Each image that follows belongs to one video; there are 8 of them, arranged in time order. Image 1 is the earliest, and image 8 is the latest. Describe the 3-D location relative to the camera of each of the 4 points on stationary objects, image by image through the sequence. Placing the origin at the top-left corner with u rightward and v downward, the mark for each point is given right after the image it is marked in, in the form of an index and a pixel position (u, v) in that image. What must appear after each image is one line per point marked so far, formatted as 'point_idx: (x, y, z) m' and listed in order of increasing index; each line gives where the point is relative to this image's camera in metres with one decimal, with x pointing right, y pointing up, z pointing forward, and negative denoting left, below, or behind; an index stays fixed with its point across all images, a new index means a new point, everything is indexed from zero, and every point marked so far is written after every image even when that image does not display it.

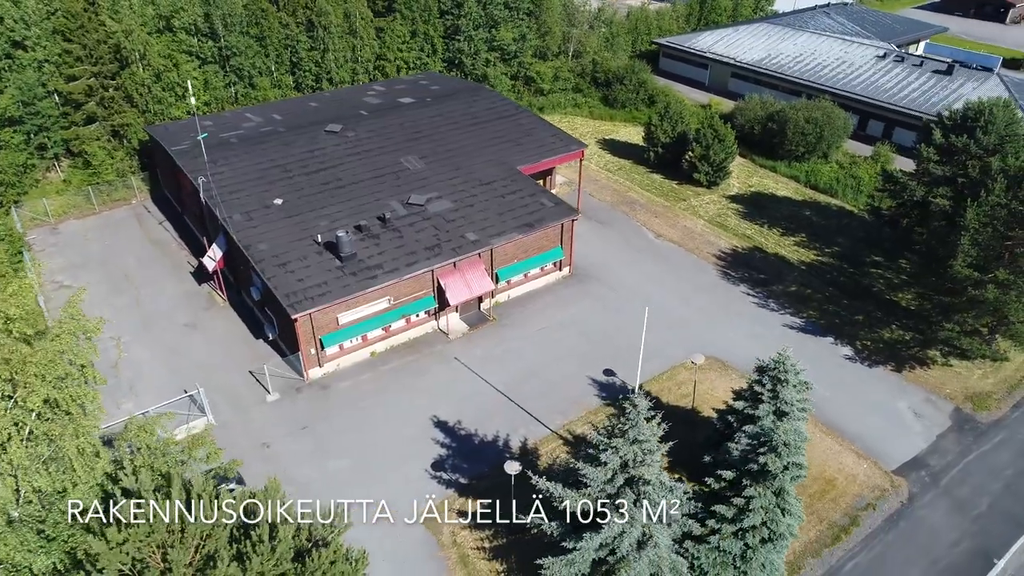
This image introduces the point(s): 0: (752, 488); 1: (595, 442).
0: (+6.3, -5.2, +18.7) m
1: (+2.3, -4.0, +18.7) m
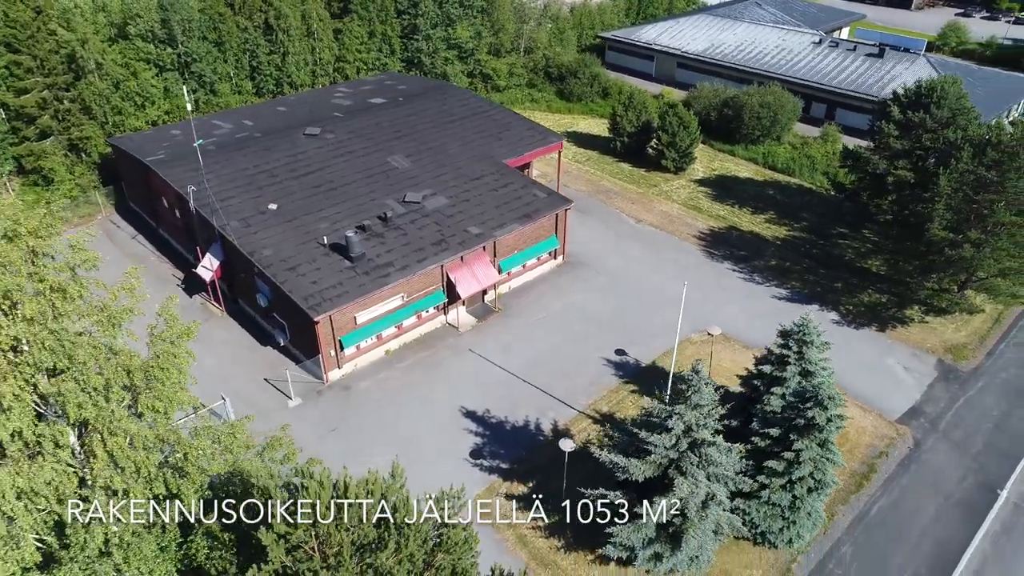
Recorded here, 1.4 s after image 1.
0: (+8.1, -4.3, +20.1) m
1: (+4.0, -3.4, +19.7) m
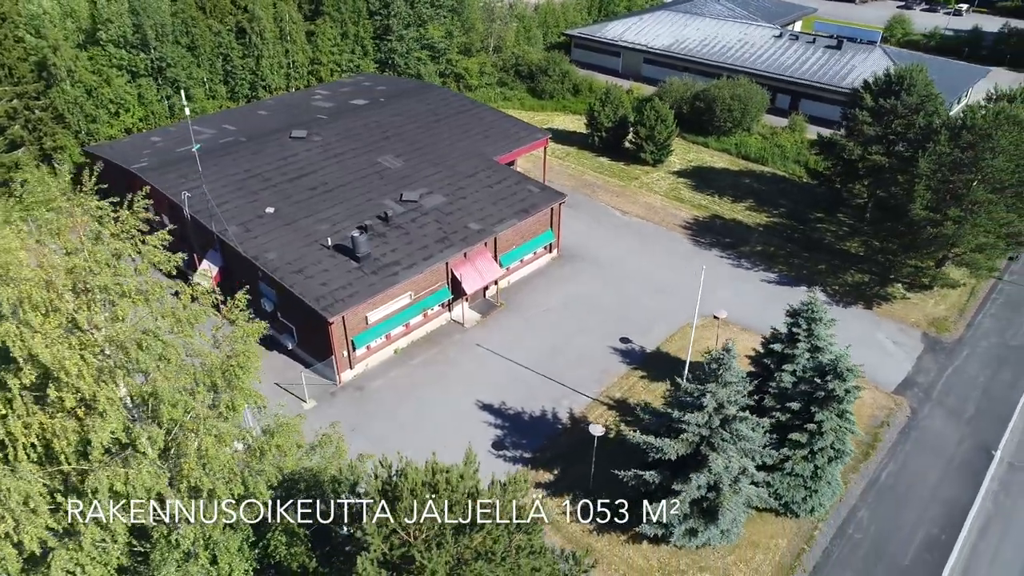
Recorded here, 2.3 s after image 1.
0: (+9.1, -3.7, +21.1) m
1: (+5.0, -2.9, +20.4) m
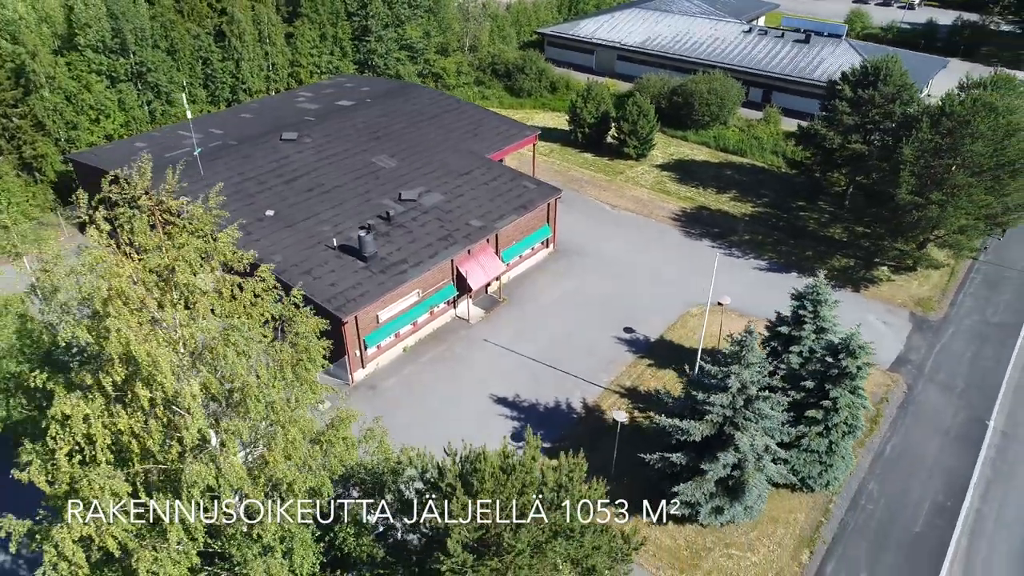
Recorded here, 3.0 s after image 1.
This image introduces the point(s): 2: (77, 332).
0: (+9.9, -3.1, +22.0) m
1: (+5.9, -2.5, +21.1) m
2: (-7.0, -0.7, +11.7) m
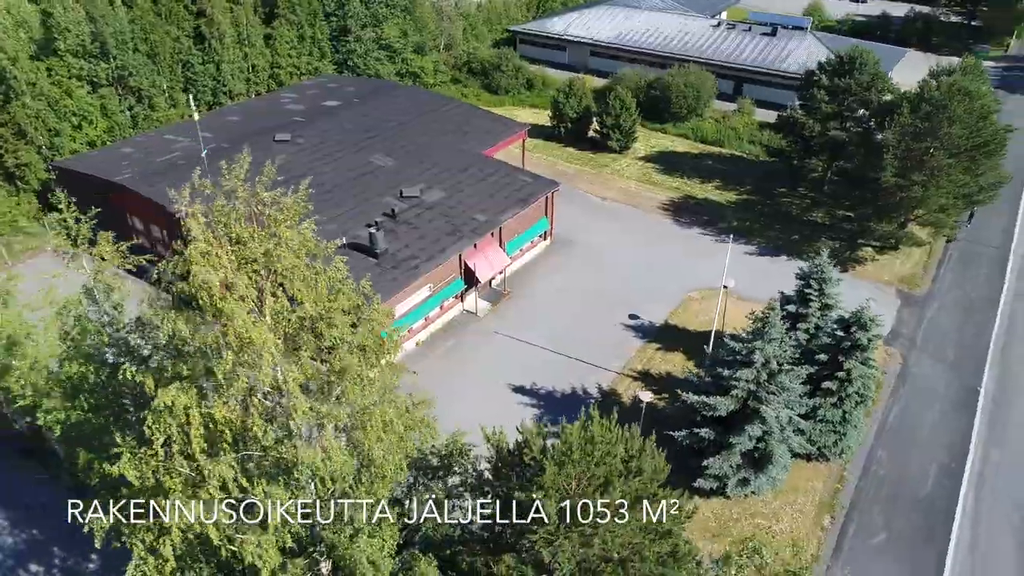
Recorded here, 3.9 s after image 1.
0: (+10.9, -2.4, +23.1) m
1: (+6.8, -1.9, +22.0) m
2: (-5.5, -0.6, +11.9) m
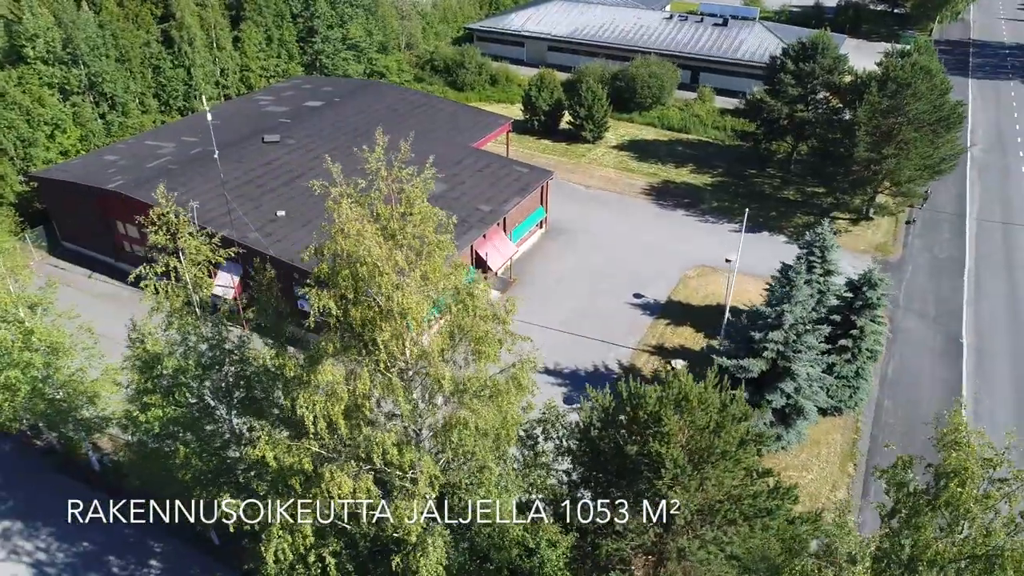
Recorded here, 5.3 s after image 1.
0: (+12.2, -1.1, +25.0) m
1: (+8.2, -0.9, +23.5) m
2: (-3.2, -0.2, +12.3) m
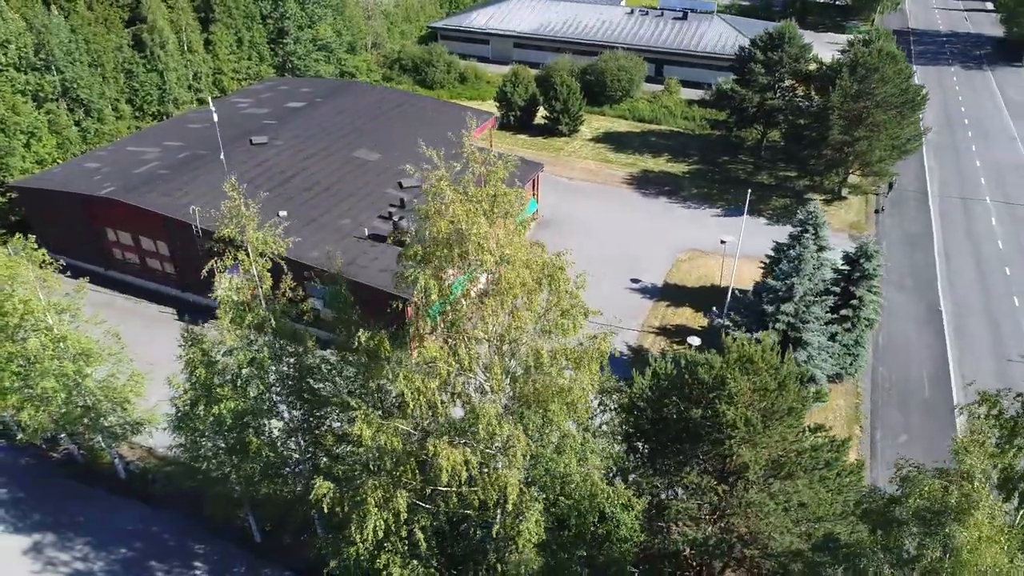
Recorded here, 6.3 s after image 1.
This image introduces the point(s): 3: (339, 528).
0: (+12.8, -0.1, +26.5) m
1: (+9.0, -0.1, +24.8) m
2: (-1.6, +0.1, +12.8) m
3: (-4.3, -5.9, +17.5) m
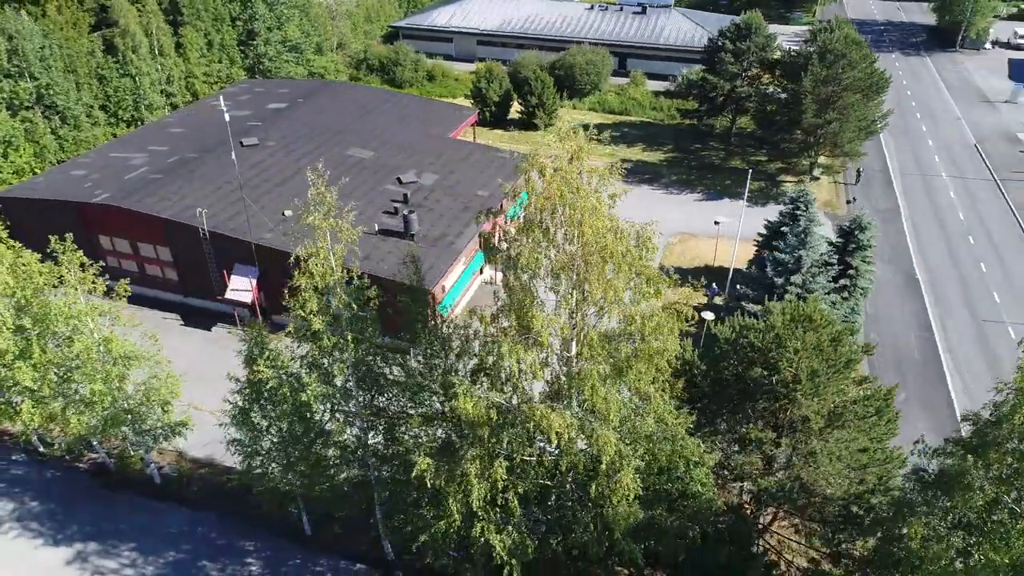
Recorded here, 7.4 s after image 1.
0: (+13.5, +1.1, +28.2) m
1: (+9.8, +0.9, +26.2) m
2: (+0.1, +0.6, +13.4) m
3: (-2.6, -5.6, +18.0) m
